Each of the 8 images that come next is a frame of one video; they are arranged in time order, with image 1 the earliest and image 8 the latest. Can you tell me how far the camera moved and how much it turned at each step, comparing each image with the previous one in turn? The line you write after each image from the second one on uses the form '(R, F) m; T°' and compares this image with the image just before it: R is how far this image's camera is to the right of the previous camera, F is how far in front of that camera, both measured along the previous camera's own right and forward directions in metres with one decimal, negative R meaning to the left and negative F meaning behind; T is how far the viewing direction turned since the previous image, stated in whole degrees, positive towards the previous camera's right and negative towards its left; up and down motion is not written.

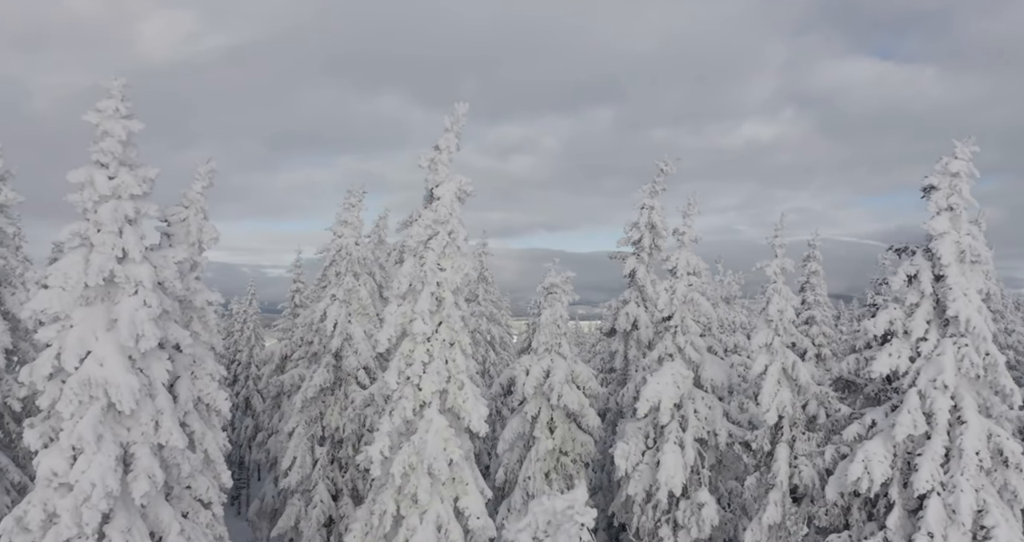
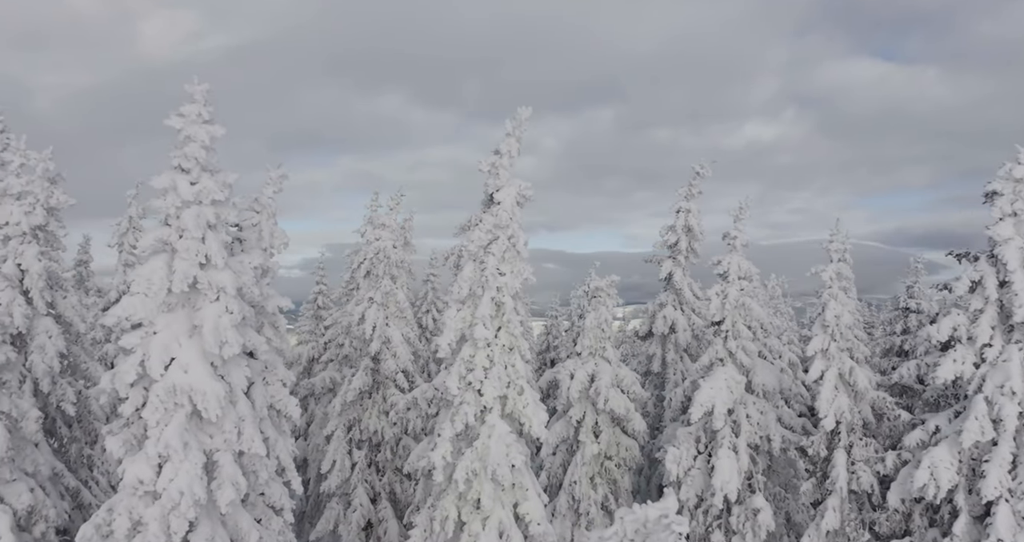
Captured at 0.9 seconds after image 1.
(-1.7, +0.1) m; 0°
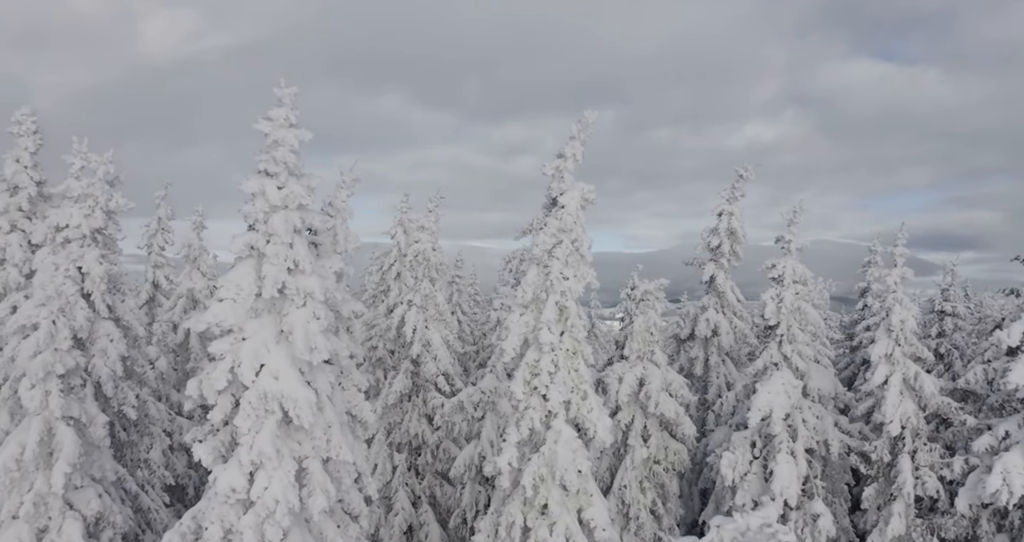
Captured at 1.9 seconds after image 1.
(-1.8, +0.1) m; 0°
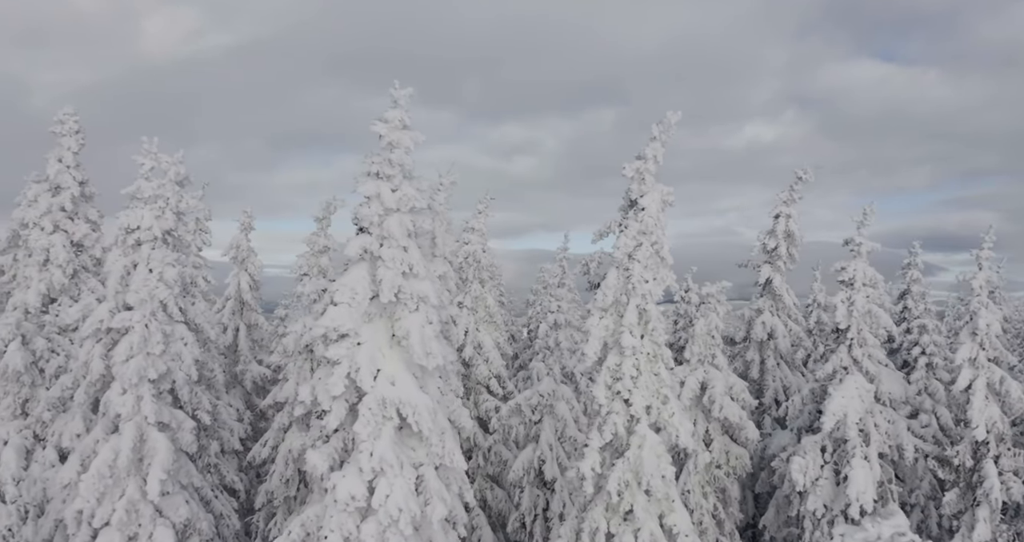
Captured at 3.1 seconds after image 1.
(-2.3, +0.2) m; 0°
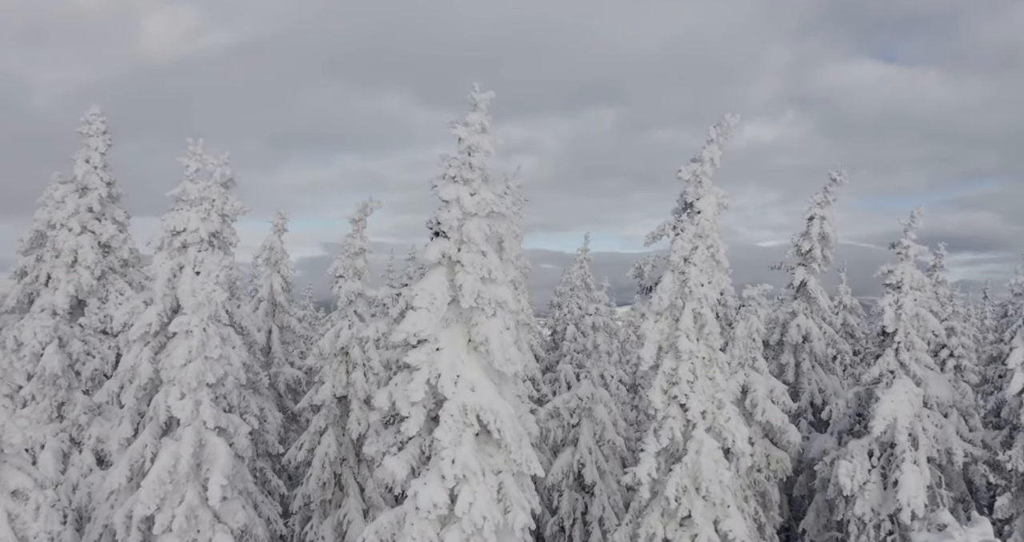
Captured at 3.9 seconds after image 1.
(-1.5, +0.2) m; 0°
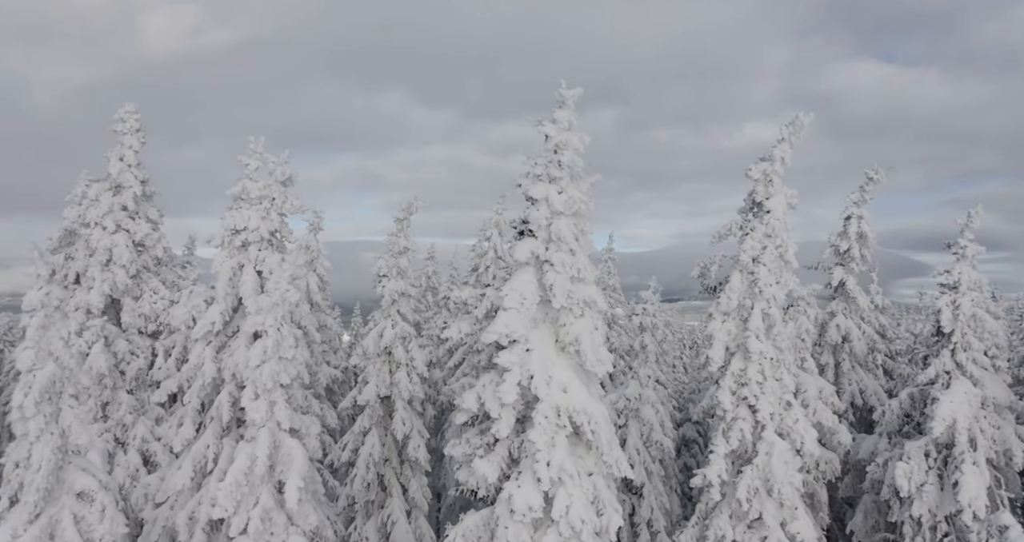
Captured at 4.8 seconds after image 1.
(-1.8, +0.2) m; 0°
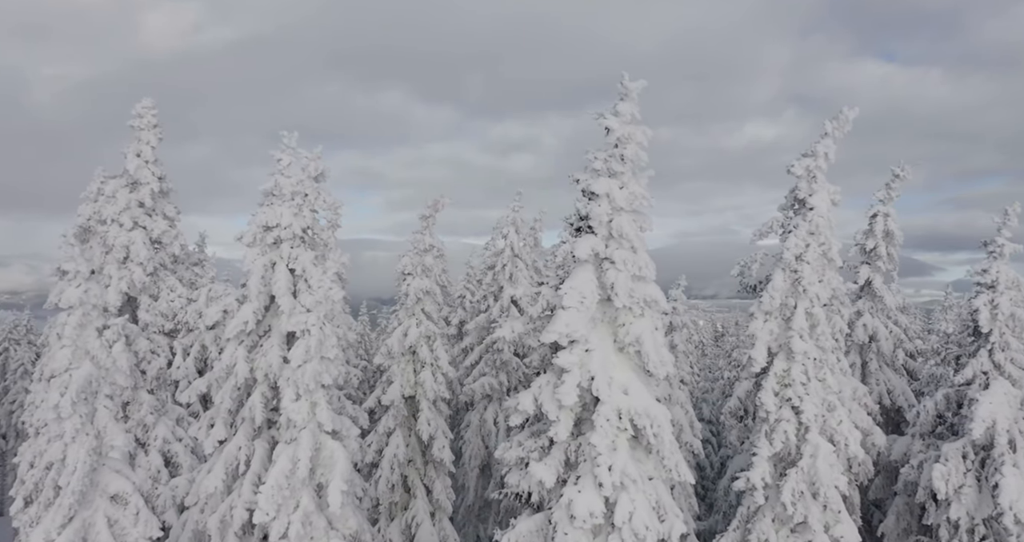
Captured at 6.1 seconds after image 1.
(-1.1, +0.4) m; 0°
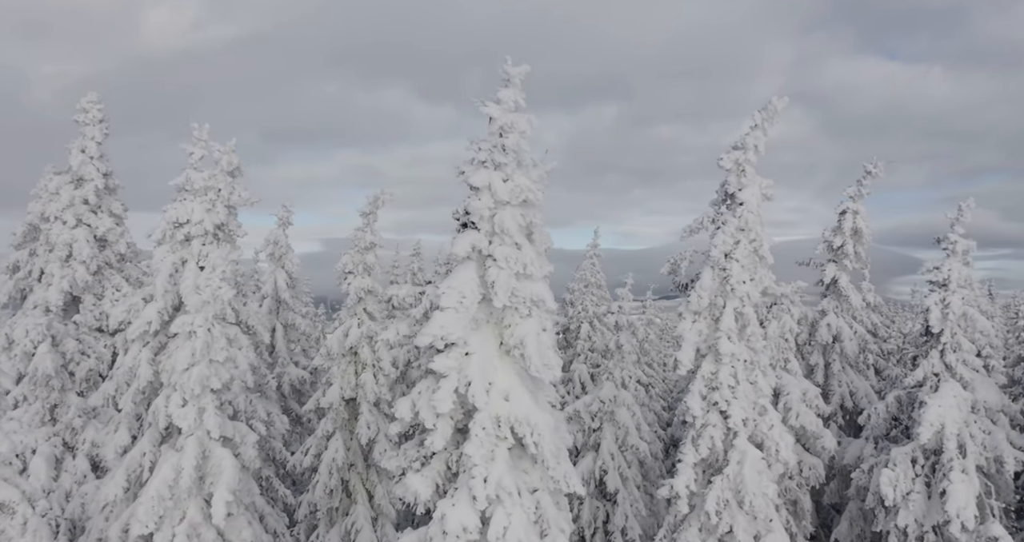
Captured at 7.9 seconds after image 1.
(+2.2, +0.8) m; 0°
